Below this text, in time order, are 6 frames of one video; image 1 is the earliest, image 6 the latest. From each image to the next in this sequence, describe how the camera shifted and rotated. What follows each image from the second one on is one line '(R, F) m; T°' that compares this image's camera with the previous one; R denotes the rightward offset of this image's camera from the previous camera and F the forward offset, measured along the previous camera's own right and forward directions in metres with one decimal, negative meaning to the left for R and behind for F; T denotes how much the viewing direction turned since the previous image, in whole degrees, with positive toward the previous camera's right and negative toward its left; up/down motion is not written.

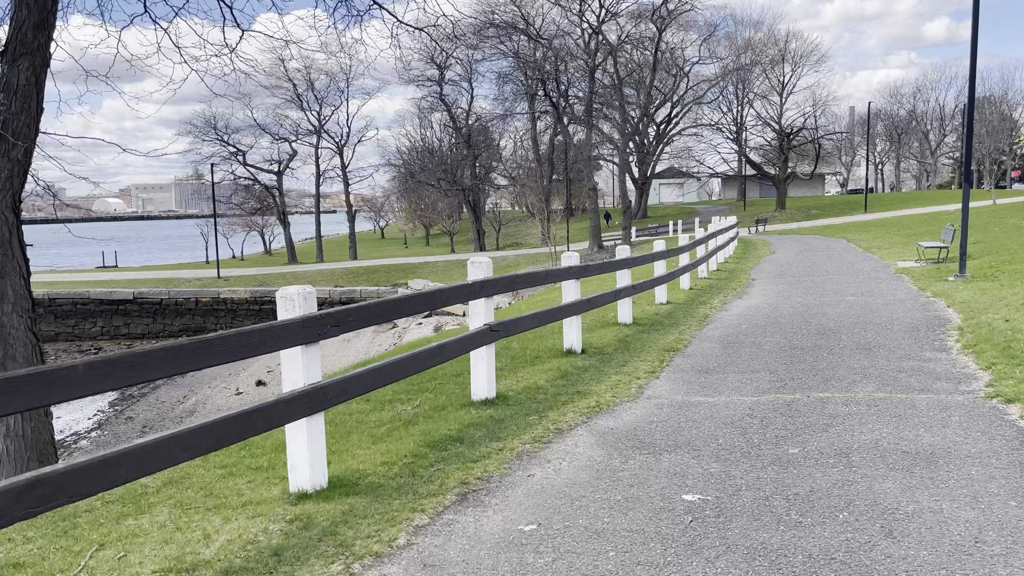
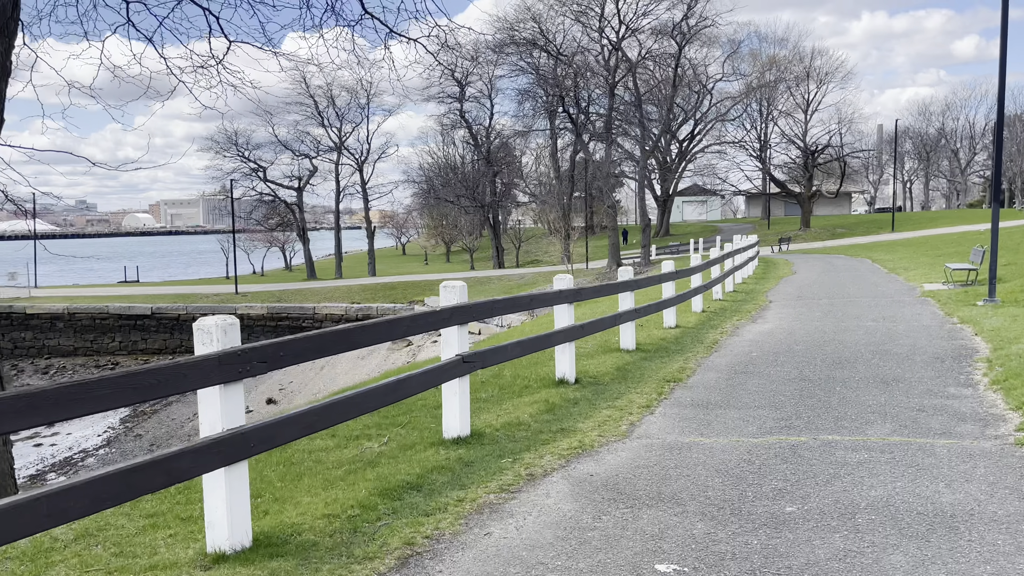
(+0.3, +0.4) m; -2°
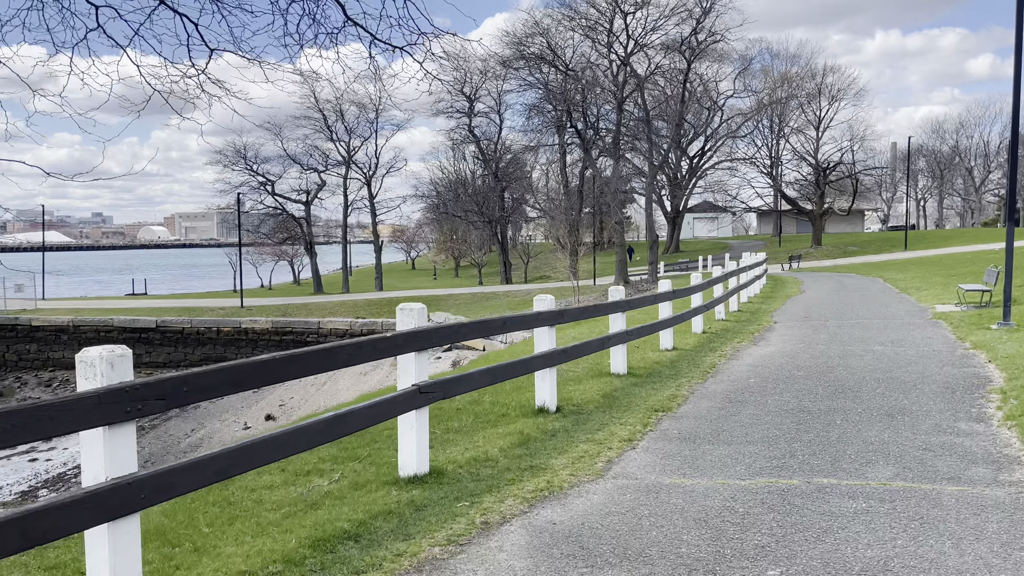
(+0.3, +0.4) m; -1°
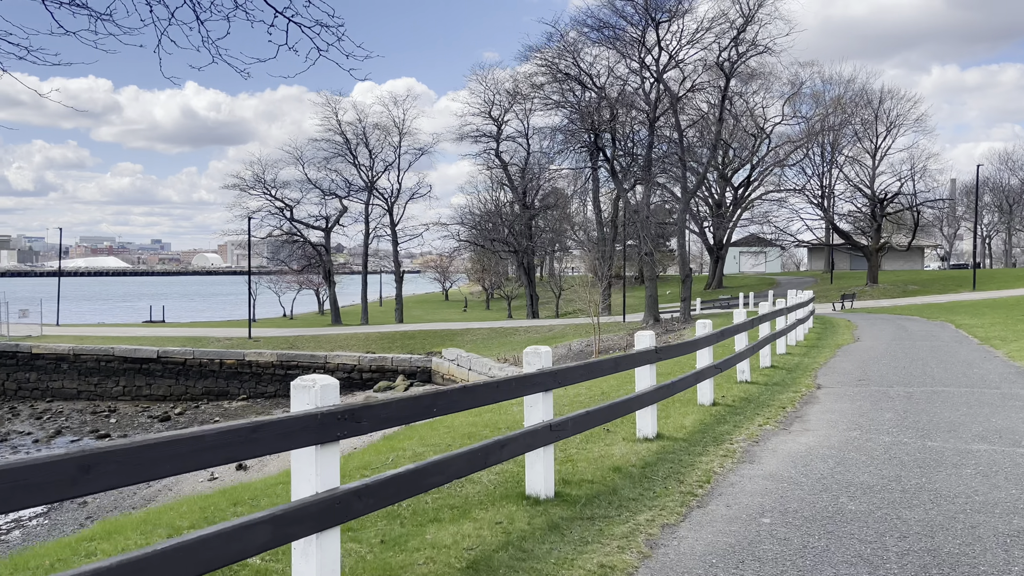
(+1.2, +2.9) m; -4°
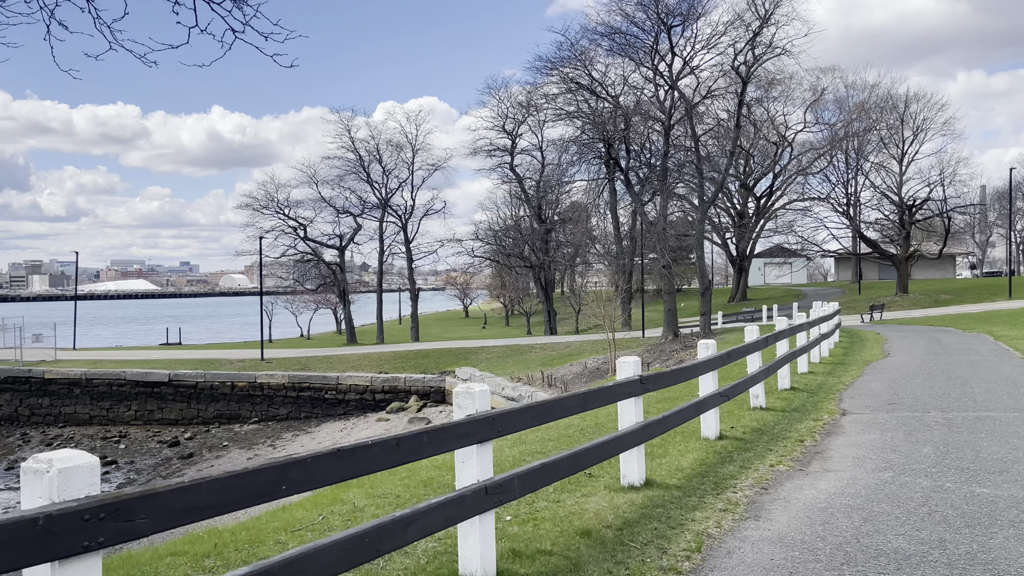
(+0.5, +0.9) m; -2°
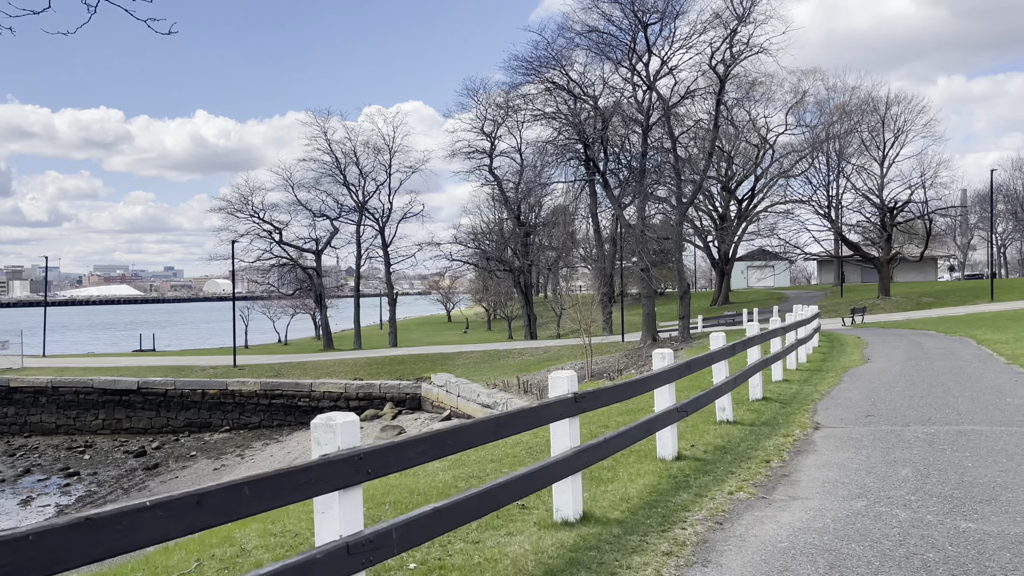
(+0.5, +0.7) m; +1°
